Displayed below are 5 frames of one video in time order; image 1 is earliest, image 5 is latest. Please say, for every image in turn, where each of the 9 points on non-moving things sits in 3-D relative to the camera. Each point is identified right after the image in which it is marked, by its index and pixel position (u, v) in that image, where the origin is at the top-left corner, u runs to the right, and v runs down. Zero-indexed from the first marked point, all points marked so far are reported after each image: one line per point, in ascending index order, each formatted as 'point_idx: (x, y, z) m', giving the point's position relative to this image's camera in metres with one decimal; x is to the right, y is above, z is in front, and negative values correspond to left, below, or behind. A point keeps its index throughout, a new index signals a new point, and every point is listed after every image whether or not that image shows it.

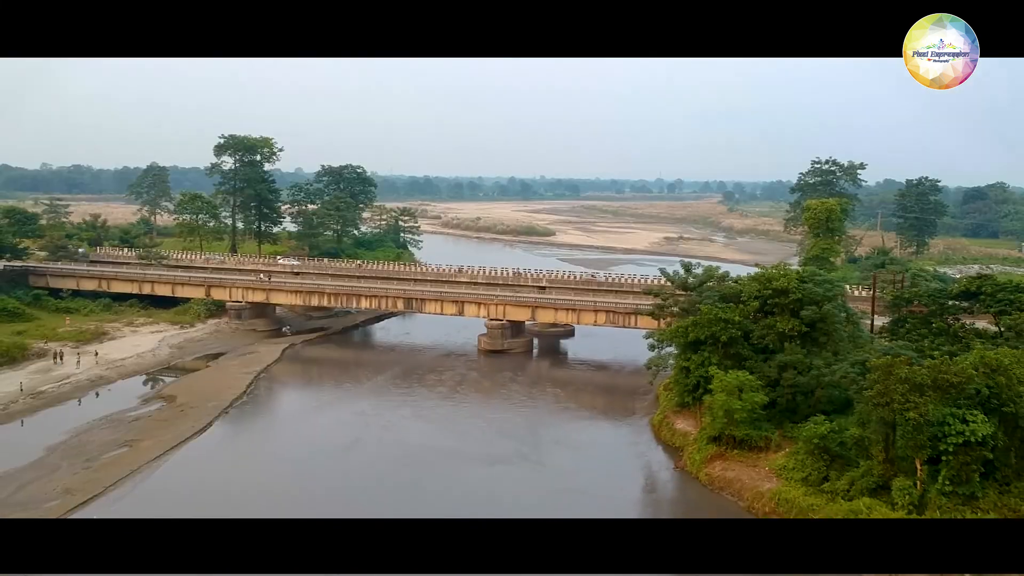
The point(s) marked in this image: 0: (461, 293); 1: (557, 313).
0: (-1.4, -0.2, +19.7) m
1: (+1.2, -0.7, +18.8) m
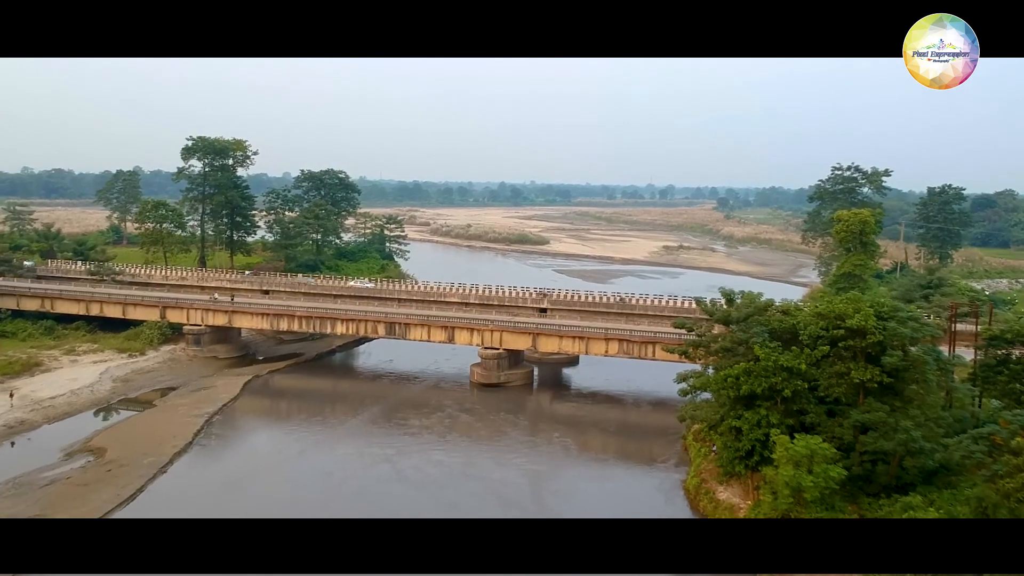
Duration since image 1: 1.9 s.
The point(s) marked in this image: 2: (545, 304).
0: (-1.4, -0.7, +17.2) m
1: (+1.1, -1.2, +16.3) m
2: (+0.8, -0.4, +18.5) m
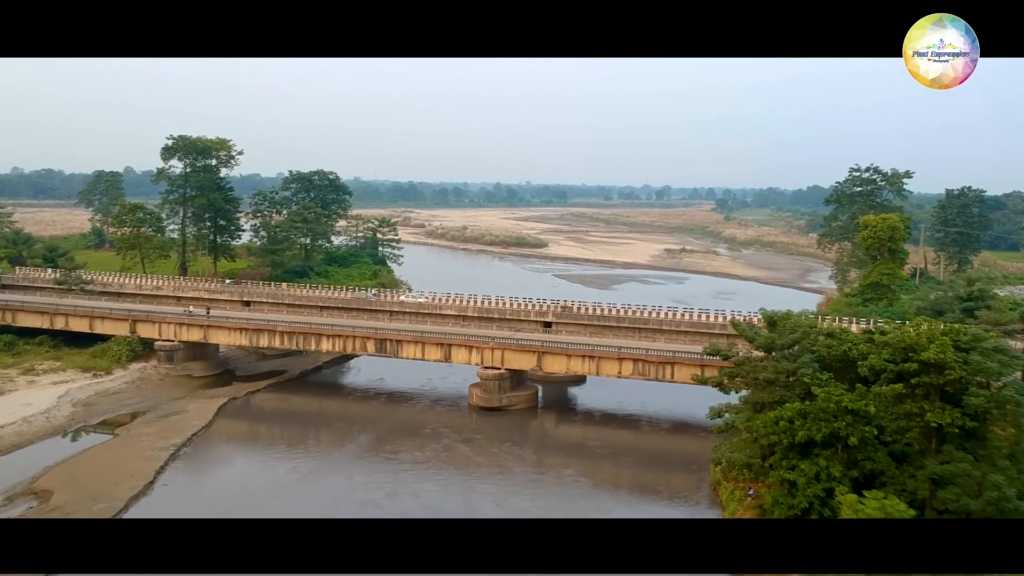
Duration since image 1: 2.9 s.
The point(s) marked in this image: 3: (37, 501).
0: (-1.4, -1.0, +15.6) m
1: (+1.2, -1.5, +14.8) m
2: (+0.9, -0.7, +16.9) m
3: (-7.1, -3.2, +10.9) m
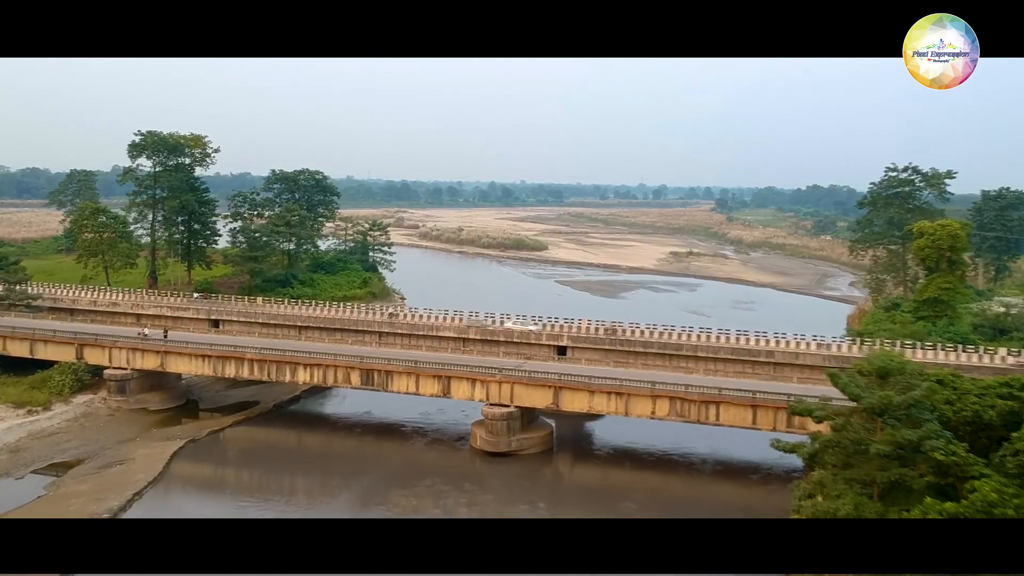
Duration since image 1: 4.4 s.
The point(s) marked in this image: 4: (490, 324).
0: (-1.2, -1.4, +13.2) m
1: (+1.4, -1.9, +12.4) m
2: (+1.0, -1.1, +14.5) m
3: (-6.9, -3.6, +8.4) m
4: (-0.5, -0.8, +15.4) m
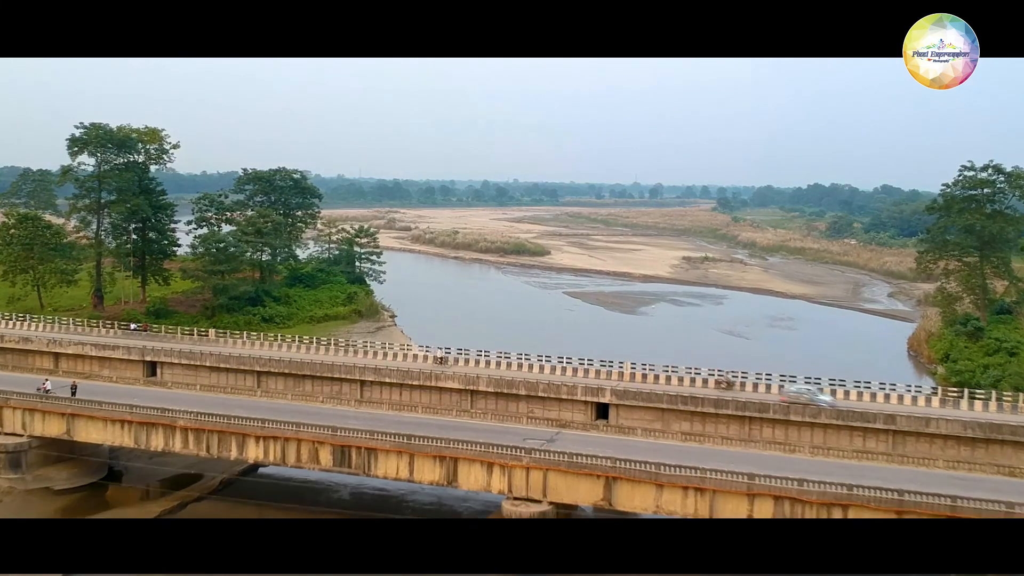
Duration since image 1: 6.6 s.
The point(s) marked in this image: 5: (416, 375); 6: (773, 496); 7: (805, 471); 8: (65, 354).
0: (-0.8, -2.0, +9.5) m
1: (+1.8, -2.5, +8.8) m
2: (+1.4, -1.7, +10.9) m
3: (-6.4, -4.2, +4.7) m
4: (-0.1, -1.3, +11.7) m
5: (-1.6, -1.4, +11.9) m
6: (+3.0, -2.4, +8.4) m
7: (+3.7, -2.3, +9.1) m
8: (-8.4, -1.2, +13.8) m
